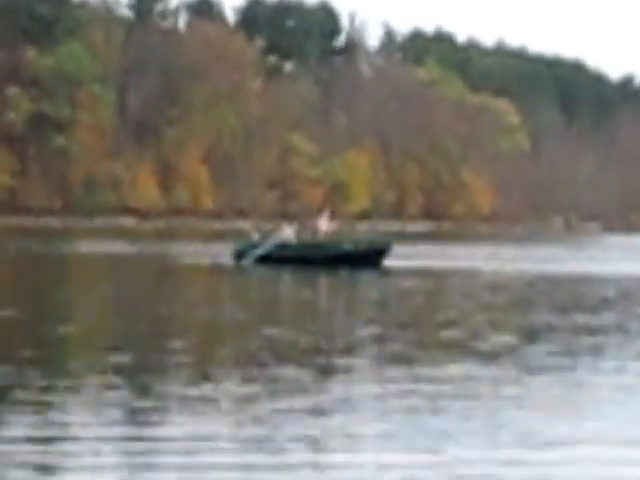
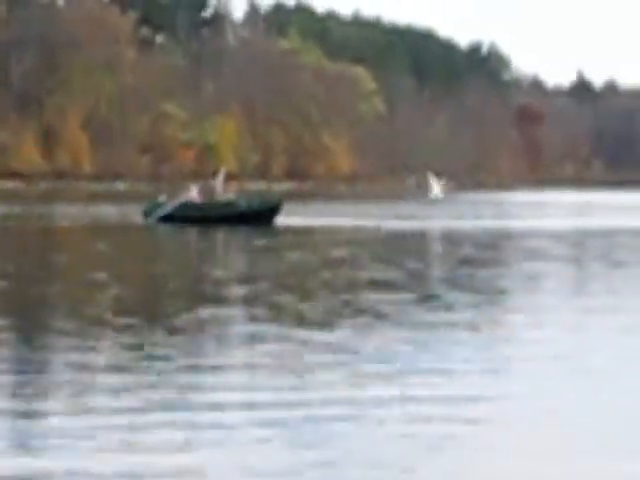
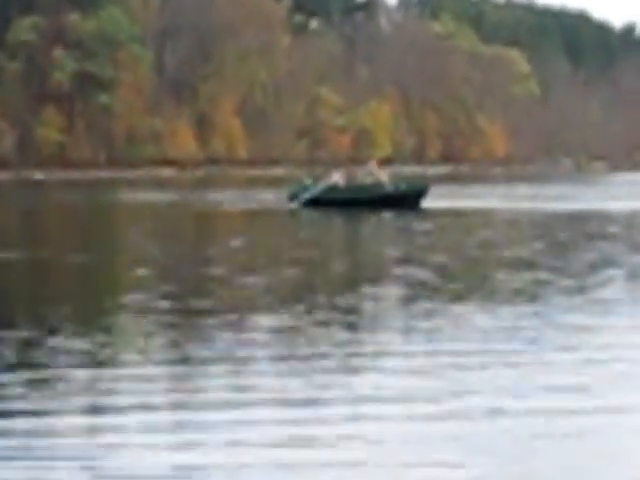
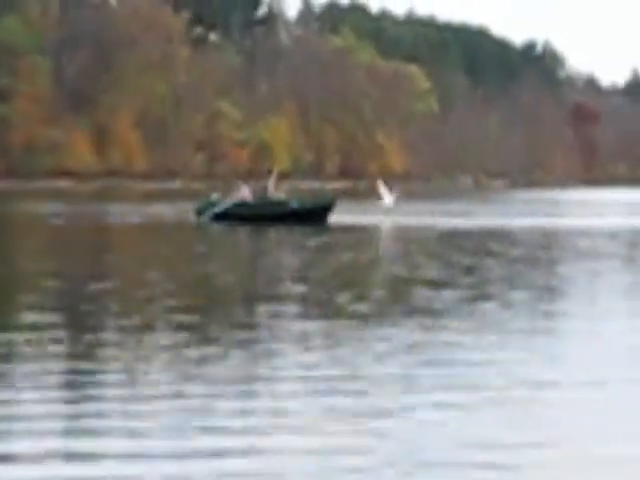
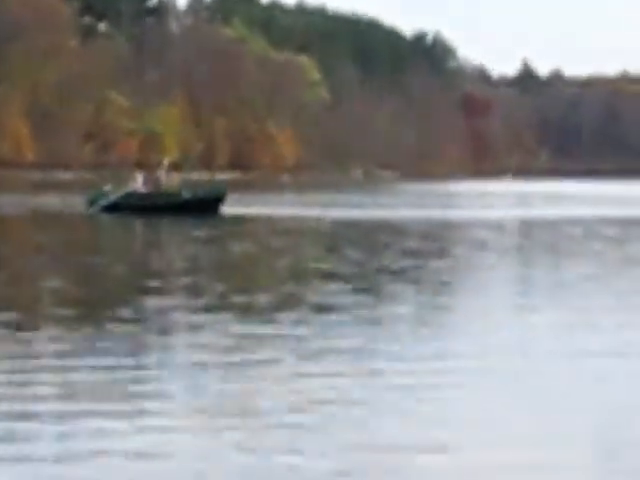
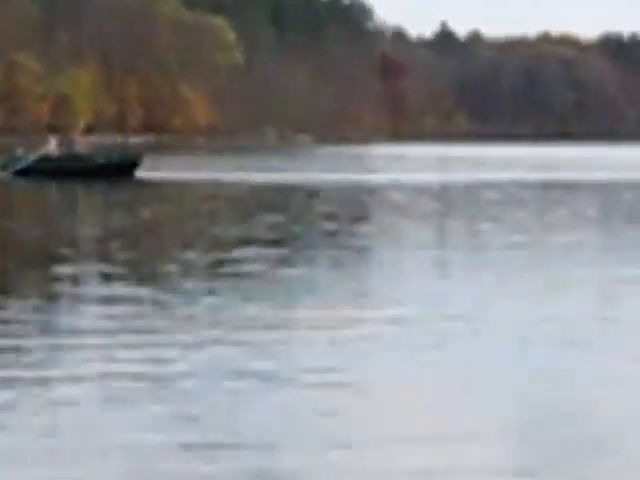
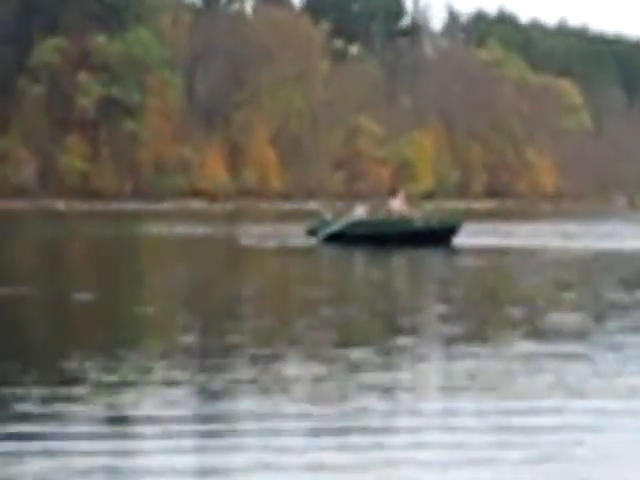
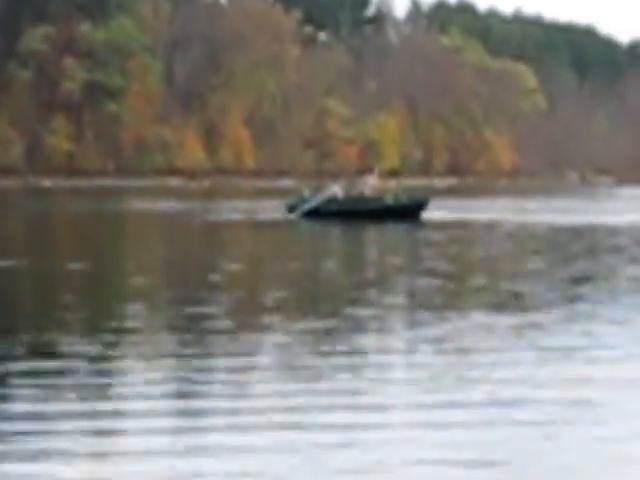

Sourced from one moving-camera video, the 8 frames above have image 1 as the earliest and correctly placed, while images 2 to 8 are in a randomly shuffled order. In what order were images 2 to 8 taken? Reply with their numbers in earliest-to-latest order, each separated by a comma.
7, 8, 3, 4, 2, 5, 6
